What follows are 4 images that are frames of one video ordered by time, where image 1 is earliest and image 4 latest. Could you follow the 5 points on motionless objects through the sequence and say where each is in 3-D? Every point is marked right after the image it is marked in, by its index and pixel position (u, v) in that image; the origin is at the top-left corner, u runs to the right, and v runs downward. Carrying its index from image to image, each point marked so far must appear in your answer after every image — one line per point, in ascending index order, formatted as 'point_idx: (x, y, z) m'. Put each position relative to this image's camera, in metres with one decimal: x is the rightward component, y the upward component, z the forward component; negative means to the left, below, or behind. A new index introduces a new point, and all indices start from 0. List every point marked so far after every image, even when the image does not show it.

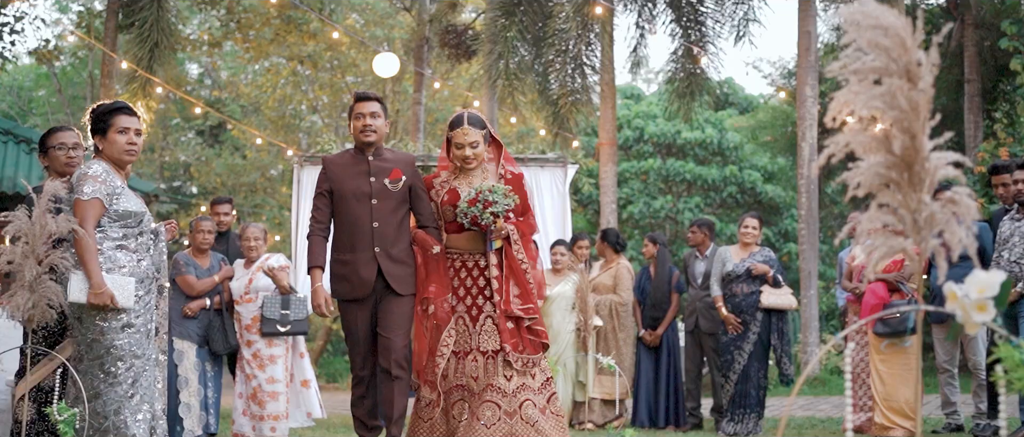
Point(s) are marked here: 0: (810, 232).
0: (+4.6, -0.2, +16.2) m
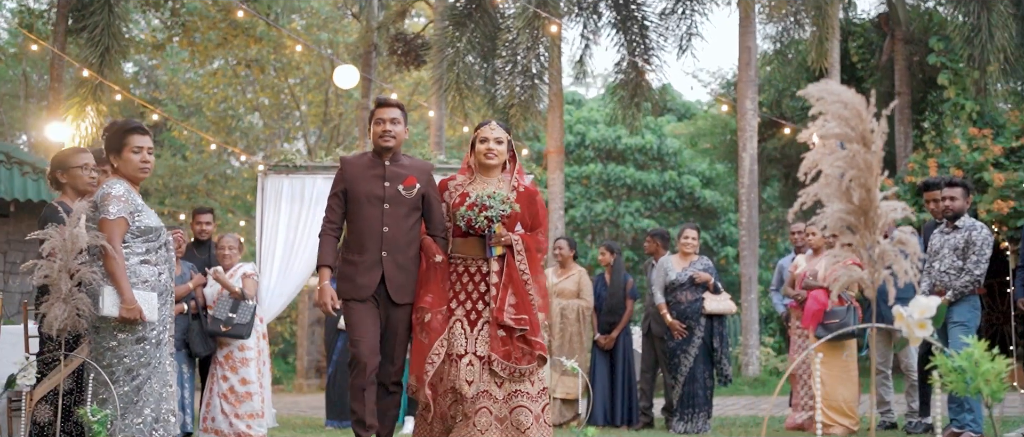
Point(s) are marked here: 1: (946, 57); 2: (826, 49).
0: (+3.8, -0.3, +16.9) m
1: (+7.4, +2.8, +18.0) m
2: (+4.7, +2.6, +15.9) m
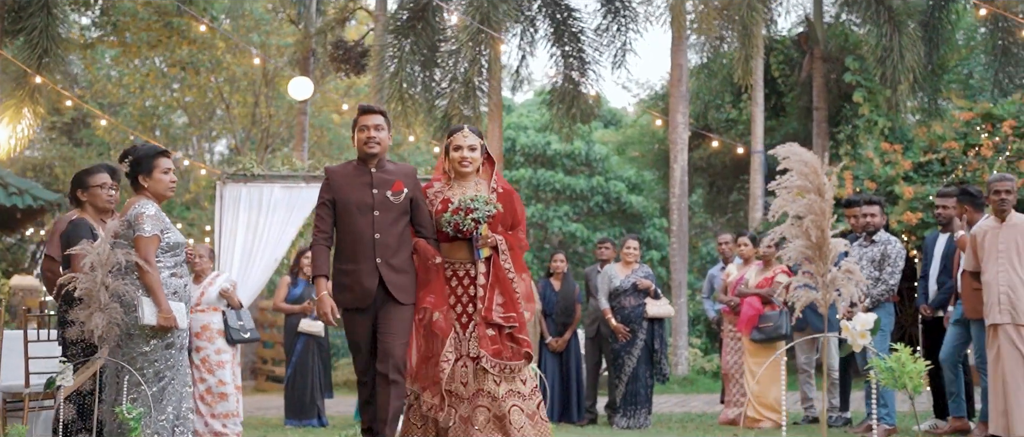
0: (+2.8, -0.5, +17.9) m
1: (+6.4, +2.6, +19.3) m
2: (+3.9, +2.4, +17.0) m
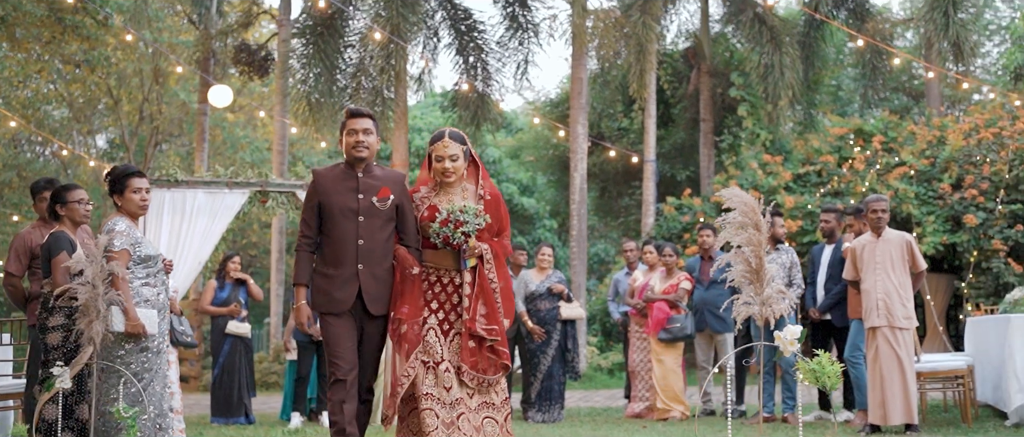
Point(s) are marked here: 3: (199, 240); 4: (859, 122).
0: (+1.2, -0.6, +18.8) m
1: (+4.6, +2.5, +20.6) m
2: (+2.3, +2.3, +18.0) m
3: (-3.9, -0.3, +13.2) m
4: (+6.2, +1.7, +18.8) m
